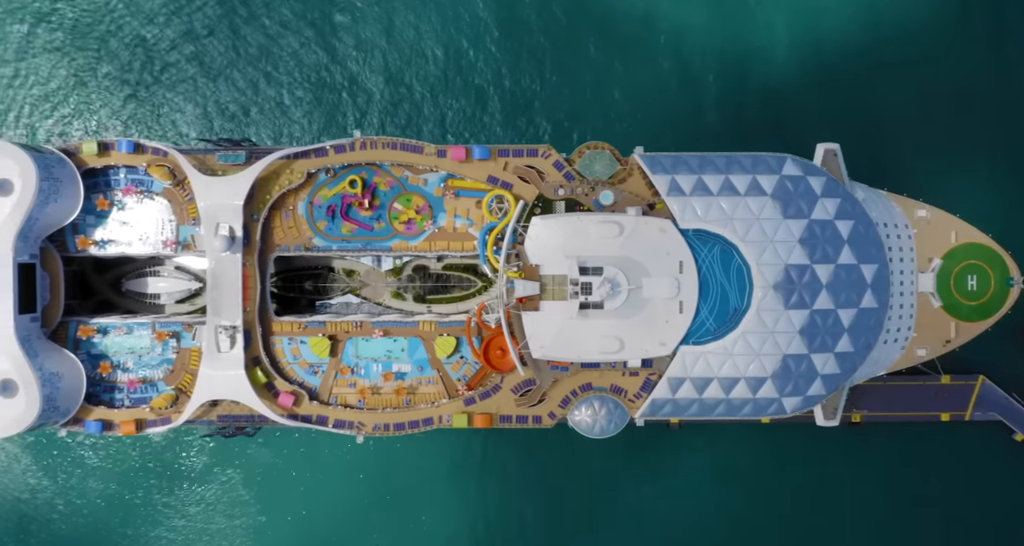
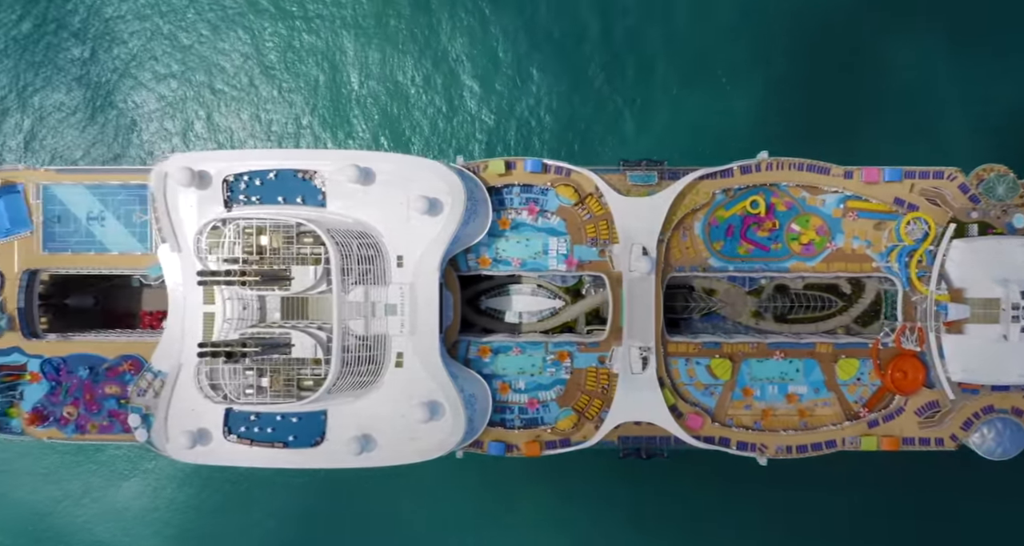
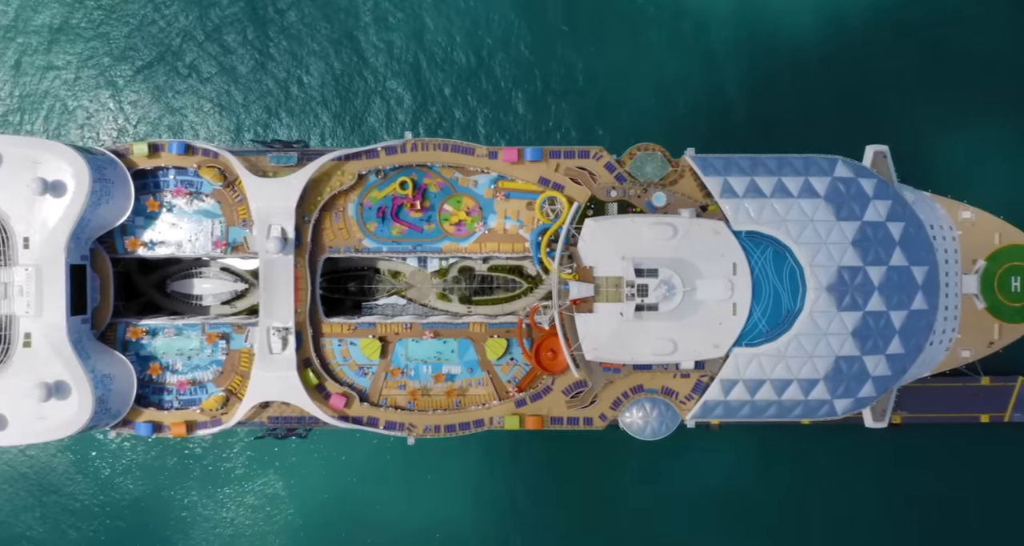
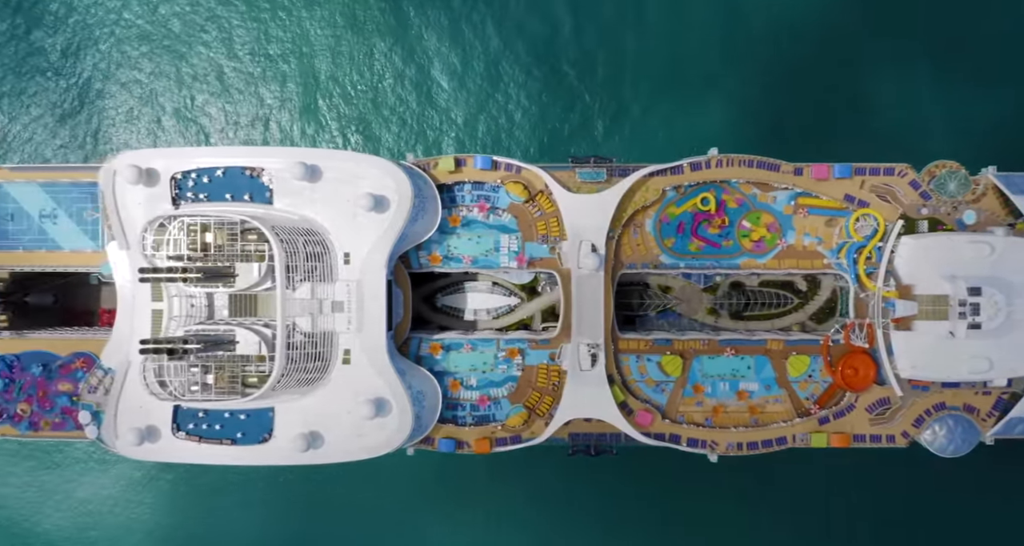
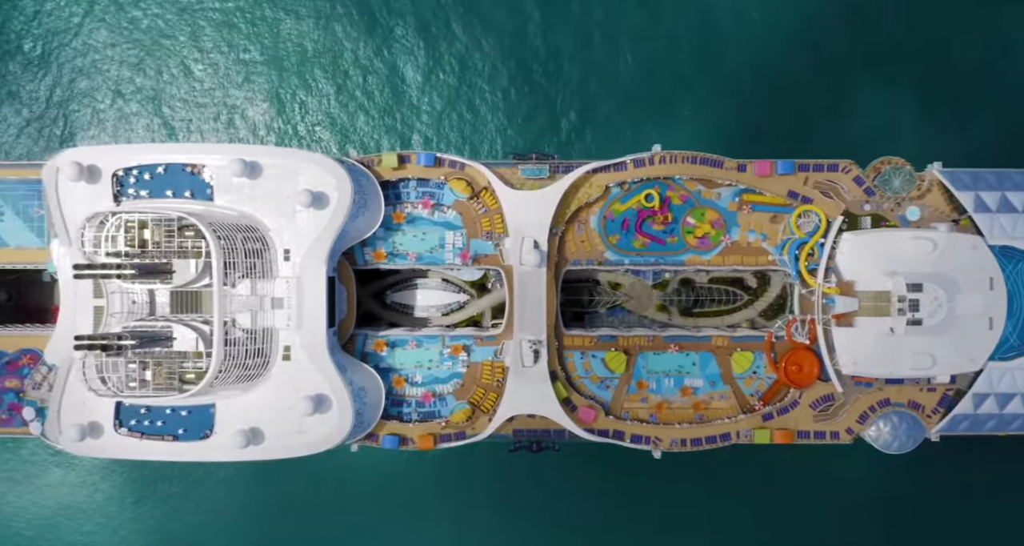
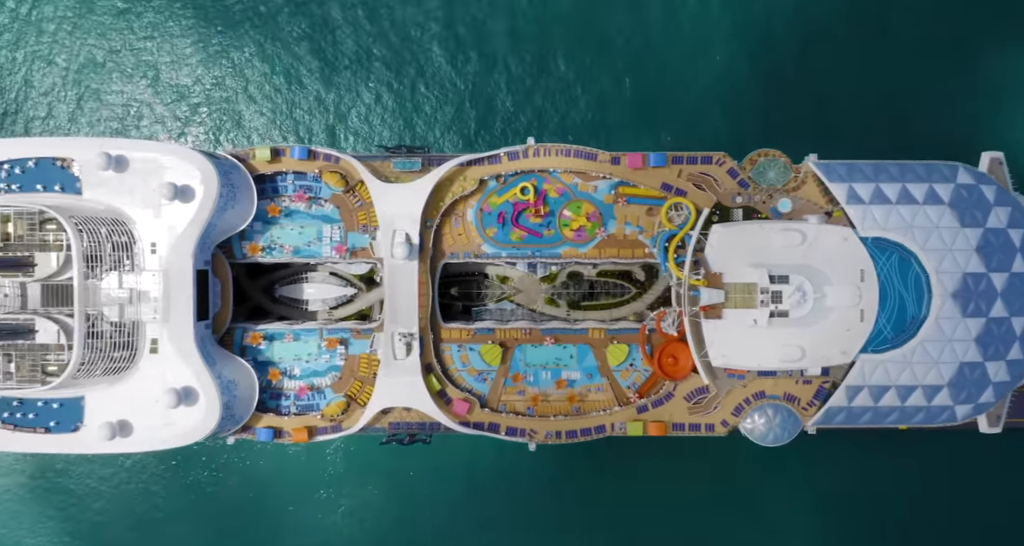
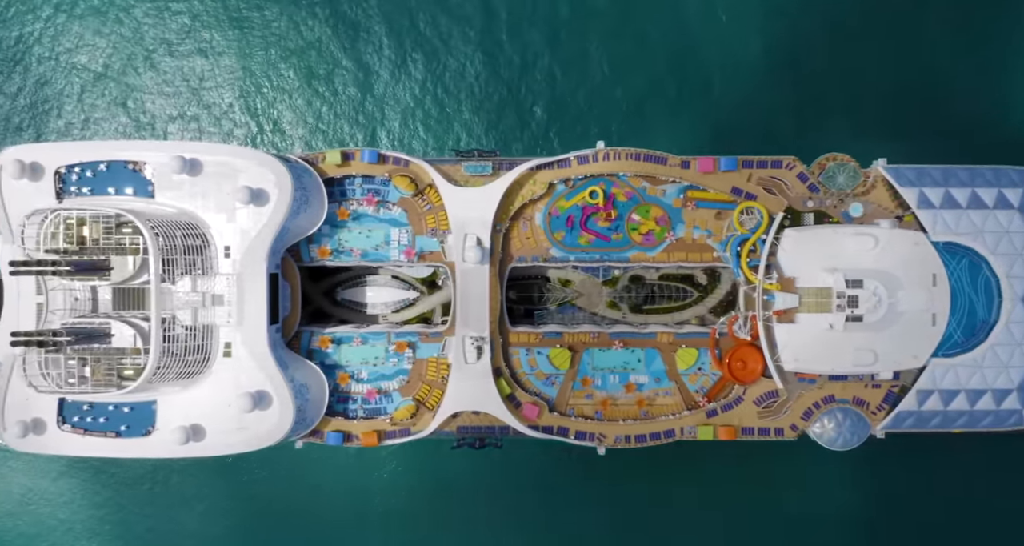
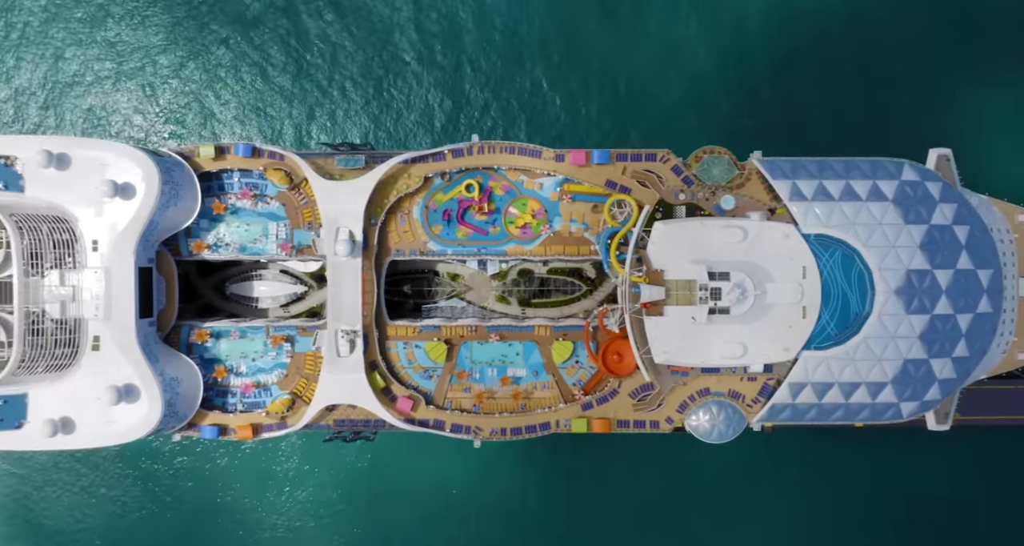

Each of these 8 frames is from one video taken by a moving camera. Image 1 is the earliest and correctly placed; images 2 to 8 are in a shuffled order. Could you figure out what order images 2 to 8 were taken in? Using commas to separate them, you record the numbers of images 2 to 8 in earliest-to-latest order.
3, 8, 6, 7, 5, 4, 2
